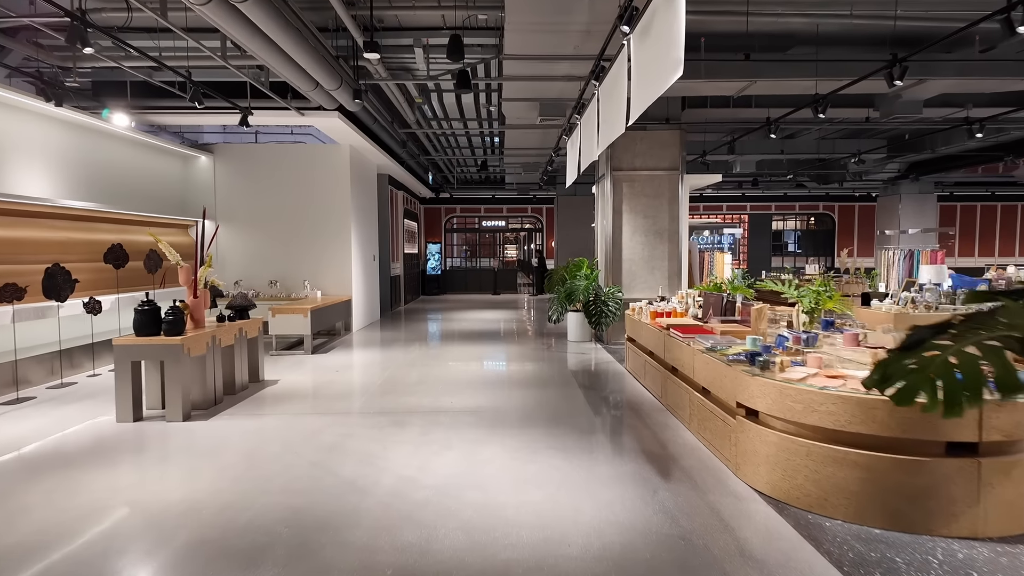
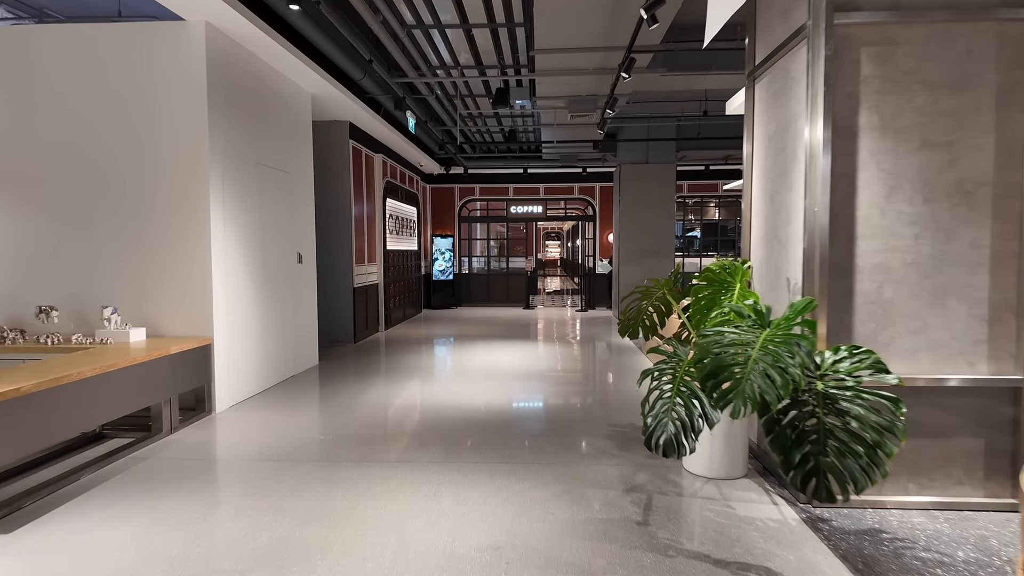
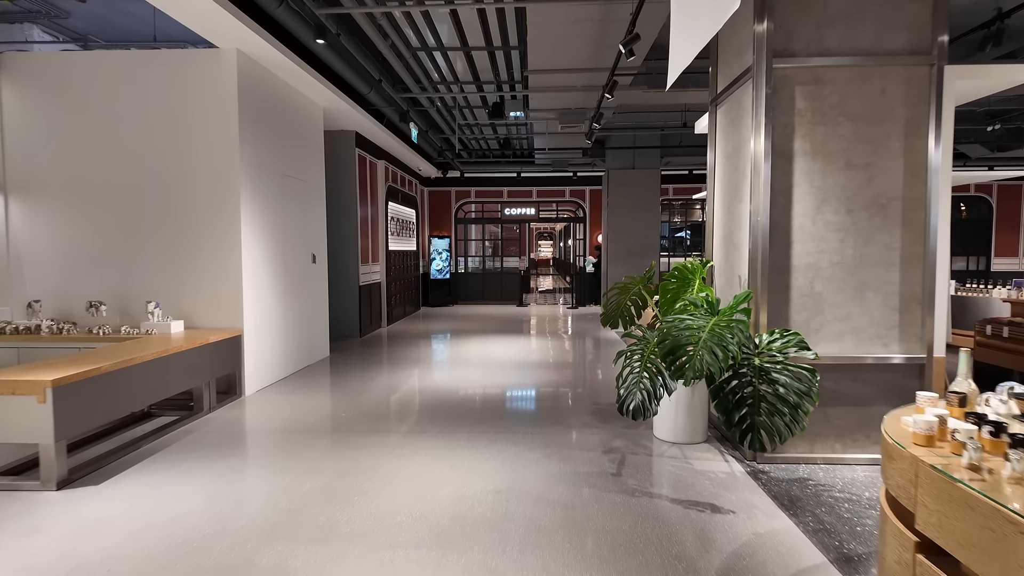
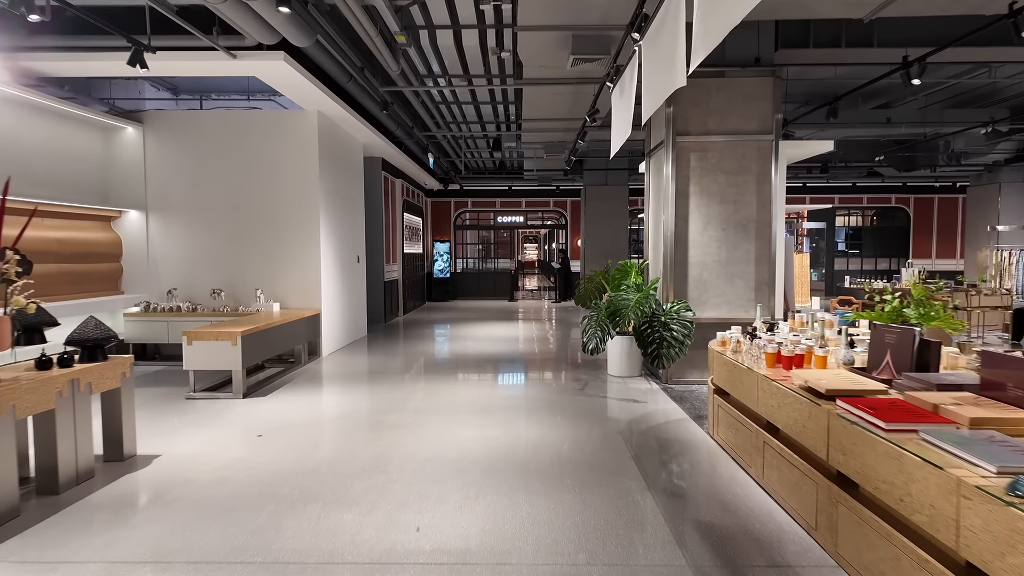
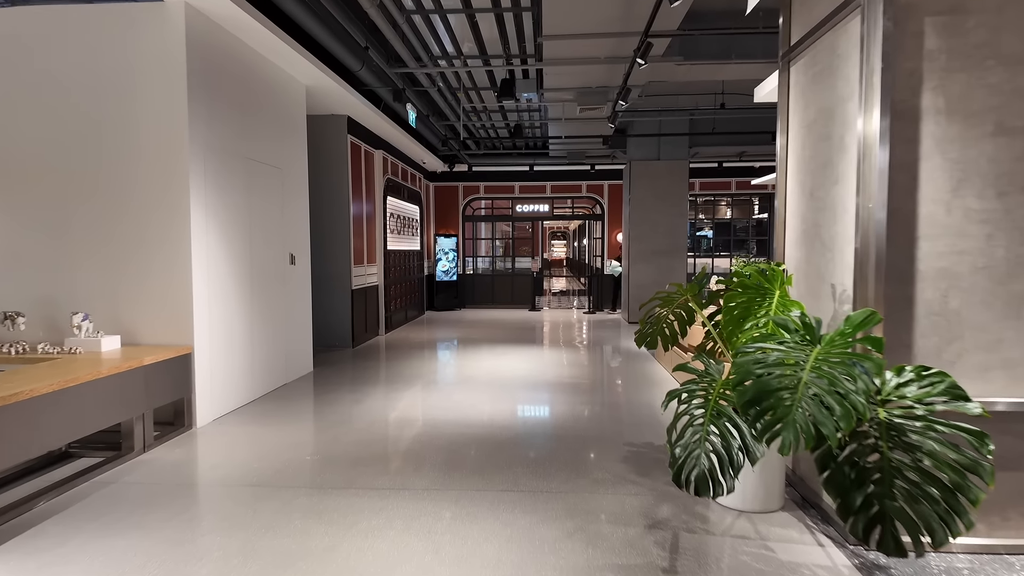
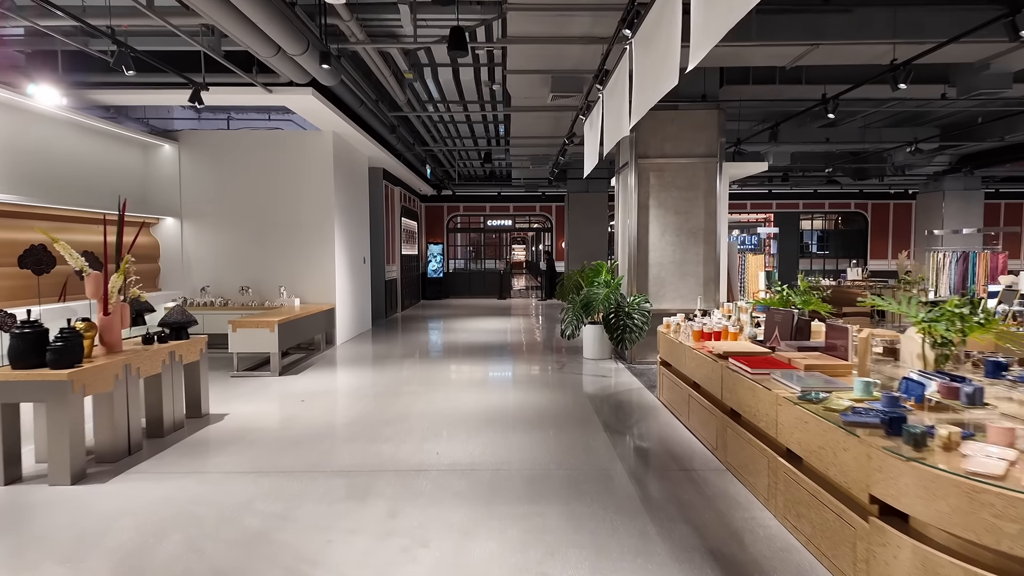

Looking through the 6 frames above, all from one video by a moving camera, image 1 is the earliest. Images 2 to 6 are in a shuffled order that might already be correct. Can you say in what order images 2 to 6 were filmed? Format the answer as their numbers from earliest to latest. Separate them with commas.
6, 4, 3, 2, 5
